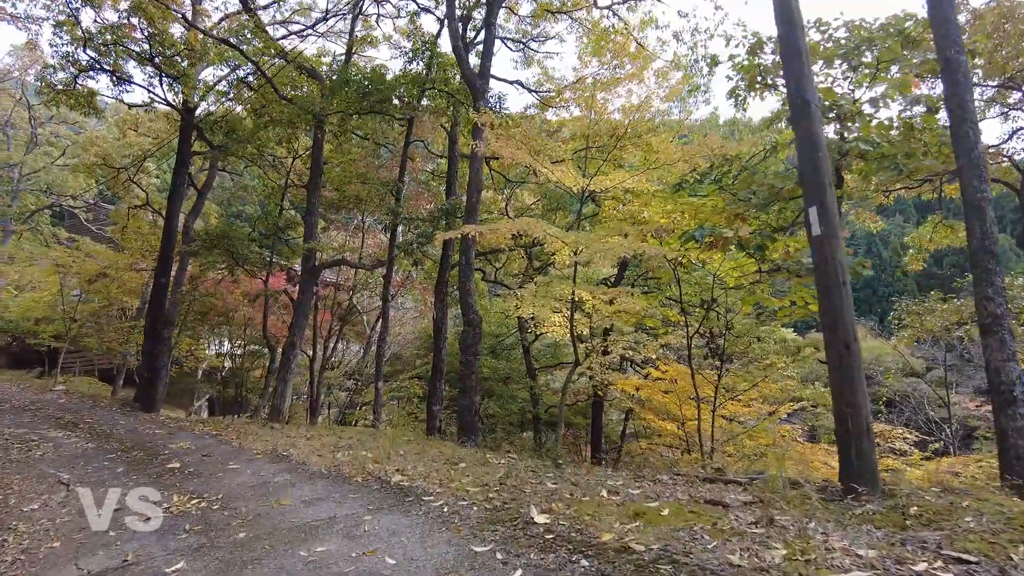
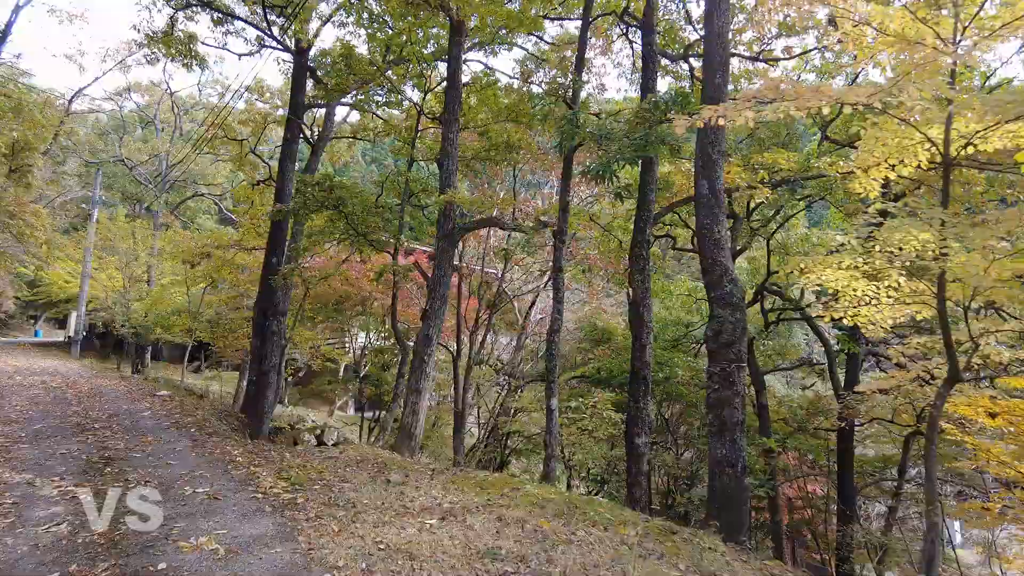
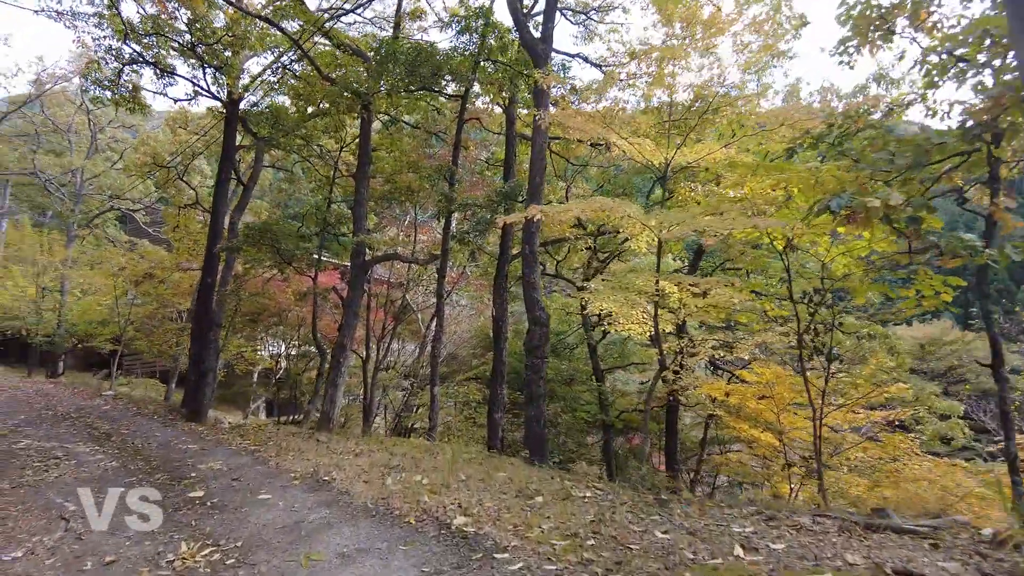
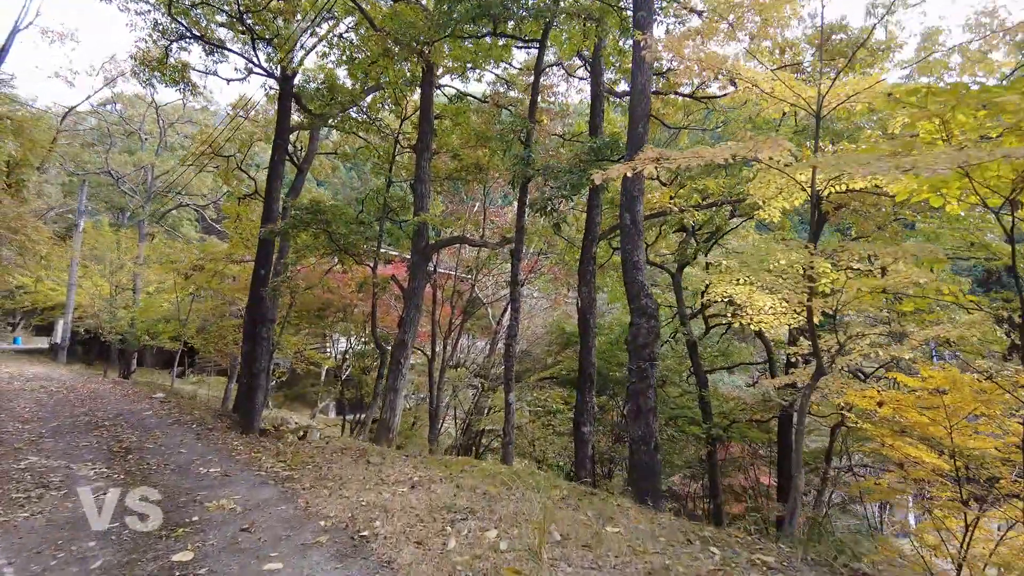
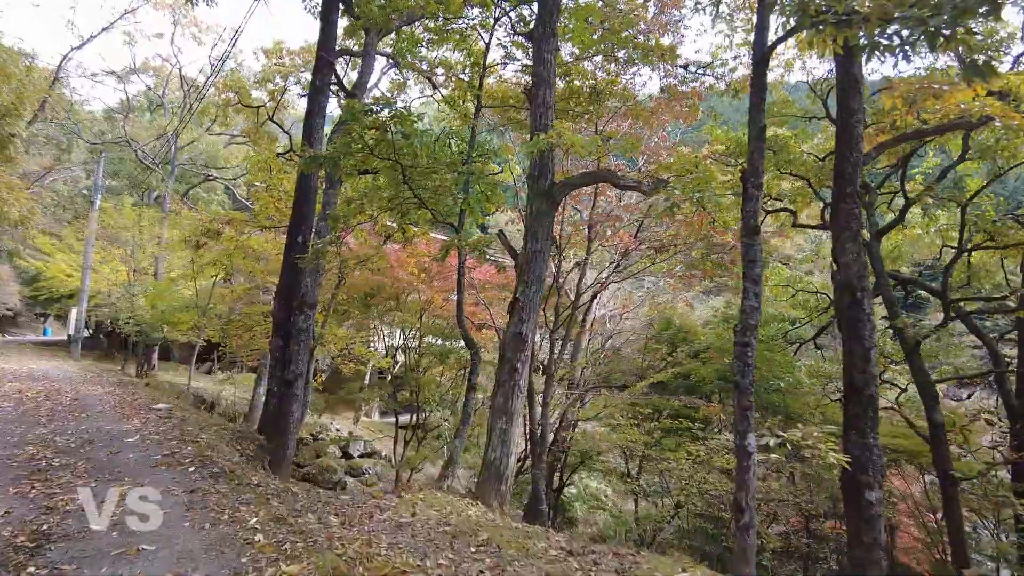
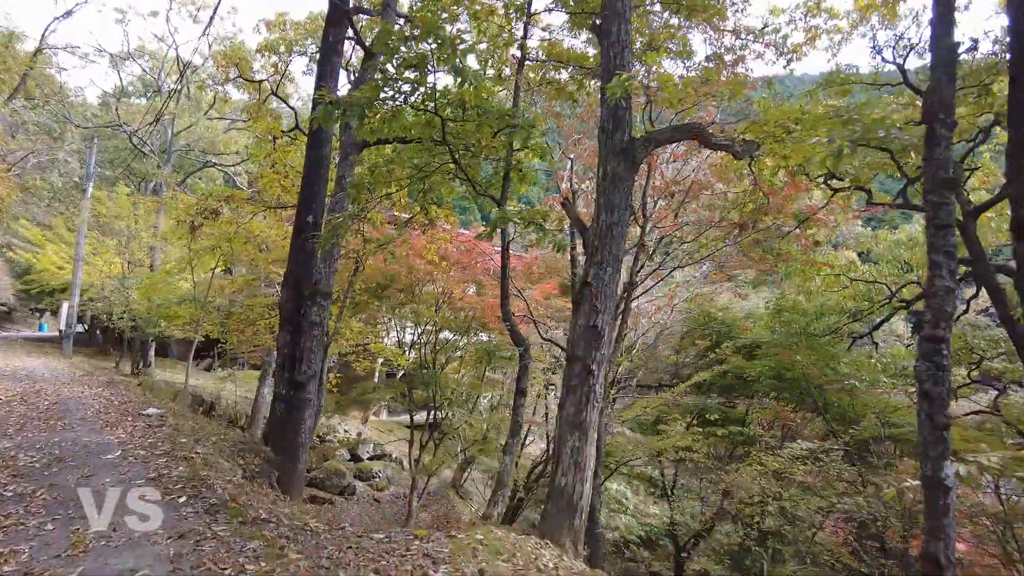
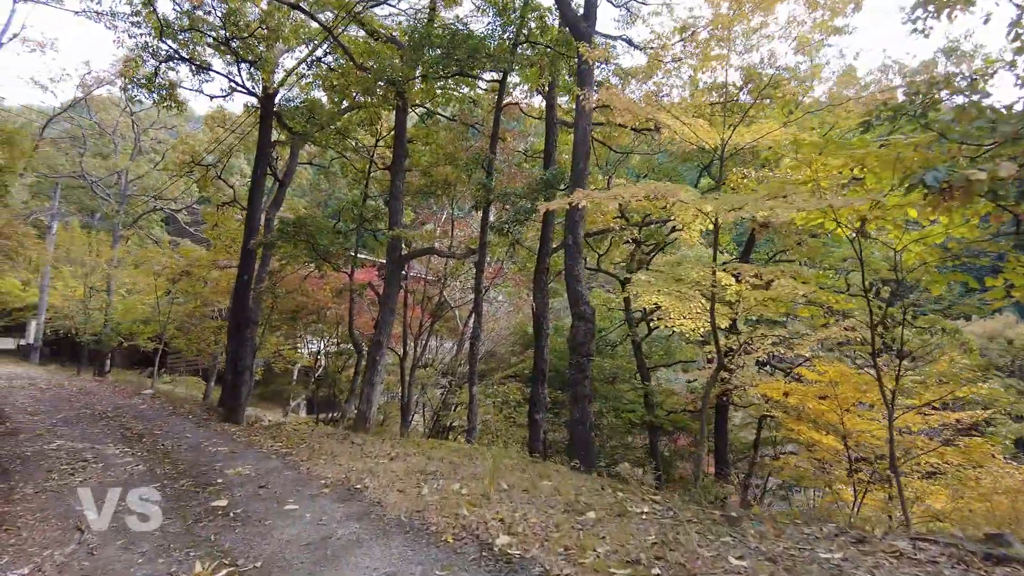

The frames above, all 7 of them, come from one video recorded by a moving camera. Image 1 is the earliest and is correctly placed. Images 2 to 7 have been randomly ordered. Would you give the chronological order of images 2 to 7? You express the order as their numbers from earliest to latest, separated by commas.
3, 7, 4, 2, 5, 6
